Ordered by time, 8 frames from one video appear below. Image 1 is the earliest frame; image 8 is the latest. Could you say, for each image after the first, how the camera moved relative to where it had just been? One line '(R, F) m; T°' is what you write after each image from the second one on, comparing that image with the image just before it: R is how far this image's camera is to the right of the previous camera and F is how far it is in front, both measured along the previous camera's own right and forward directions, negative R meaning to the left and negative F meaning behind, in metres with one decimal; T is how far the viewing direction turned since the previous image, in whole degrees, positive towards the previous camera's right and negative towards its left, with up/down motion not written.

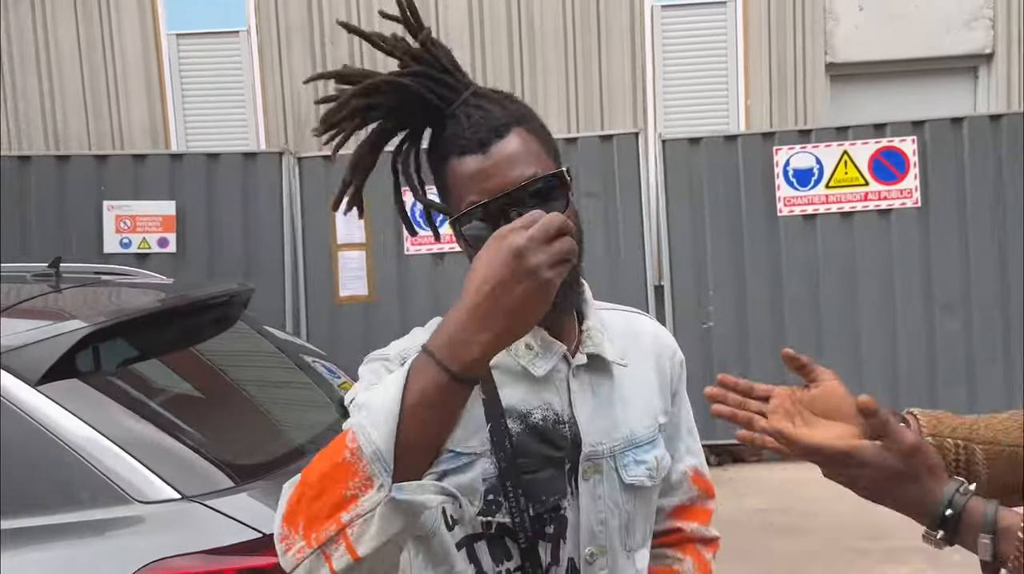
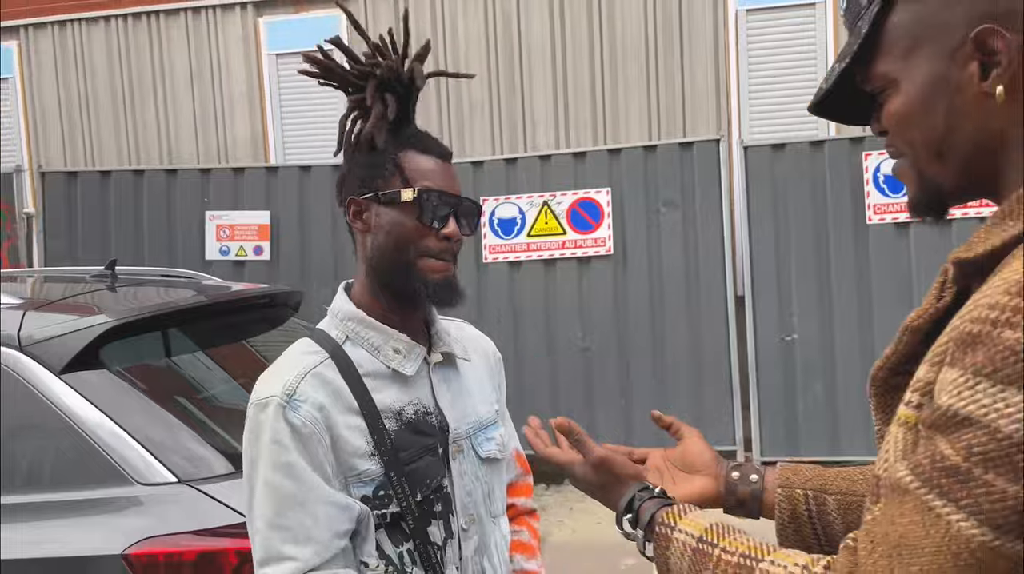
(+0.3, 0.0) m; -8°
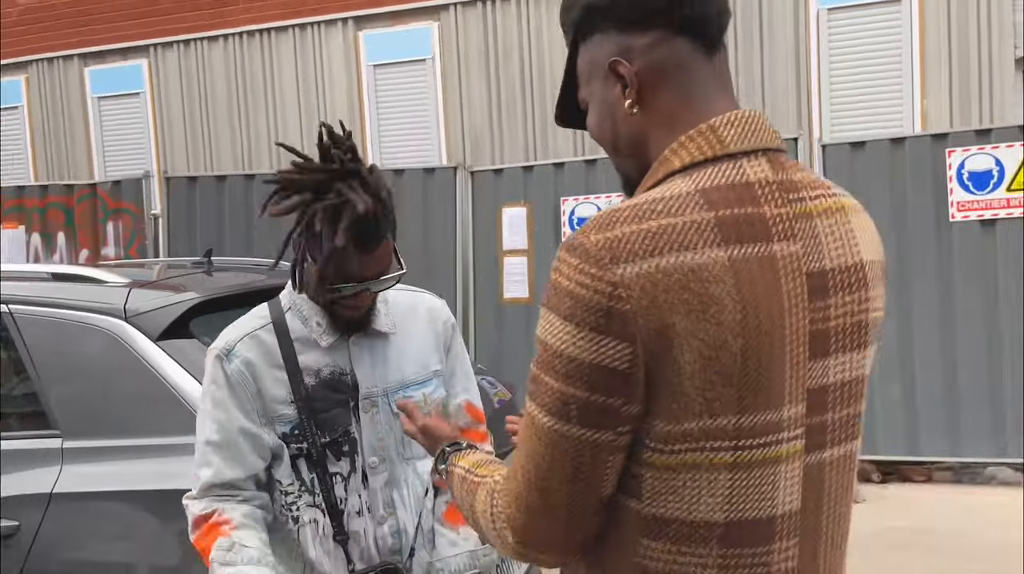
(+0.2, -0.2) m; -8°
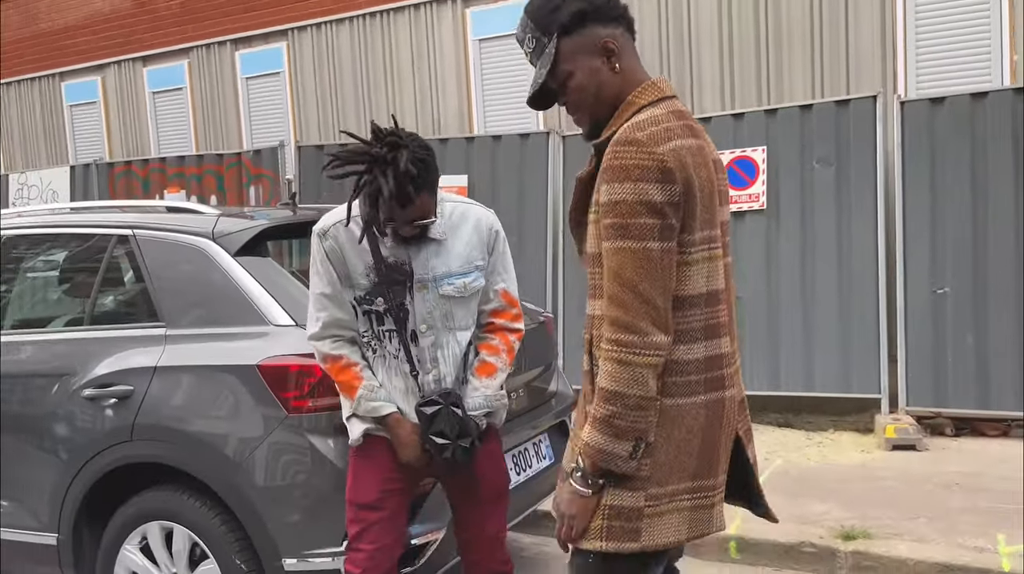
(+0.5, -0.4) m; -10°
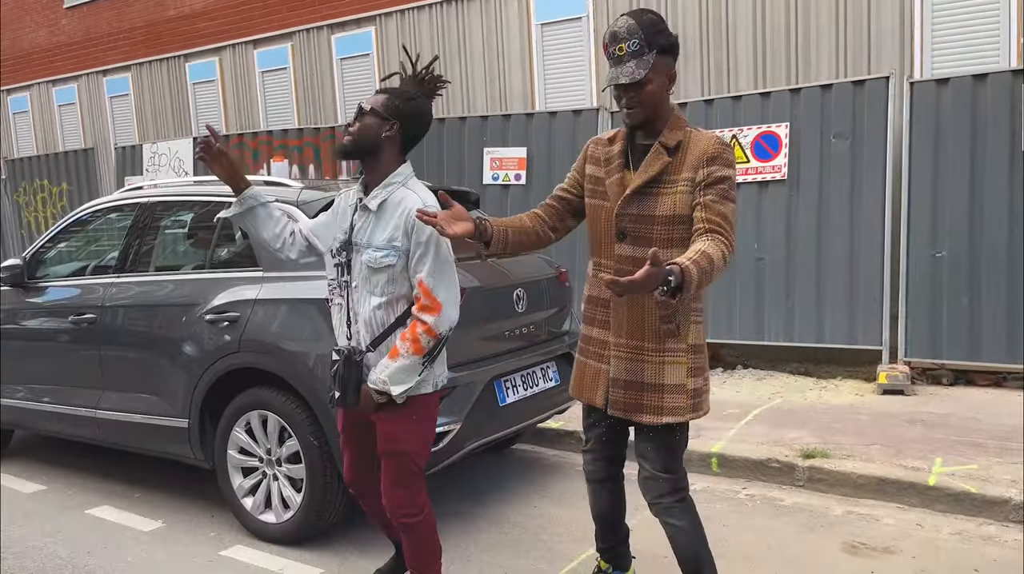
(+0.4, -0.8) m; -7°
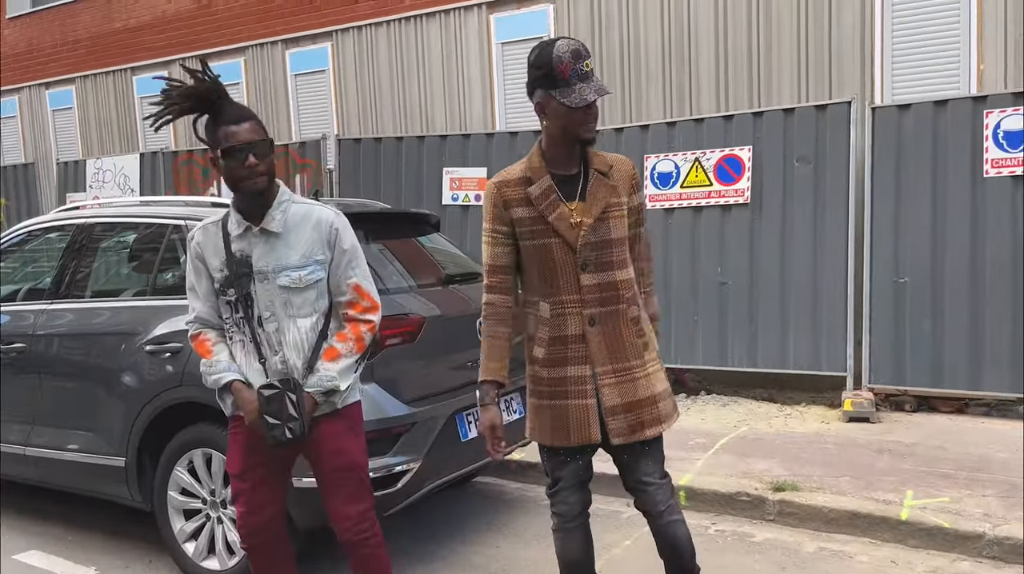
(0.0, +0.2) m; +3°
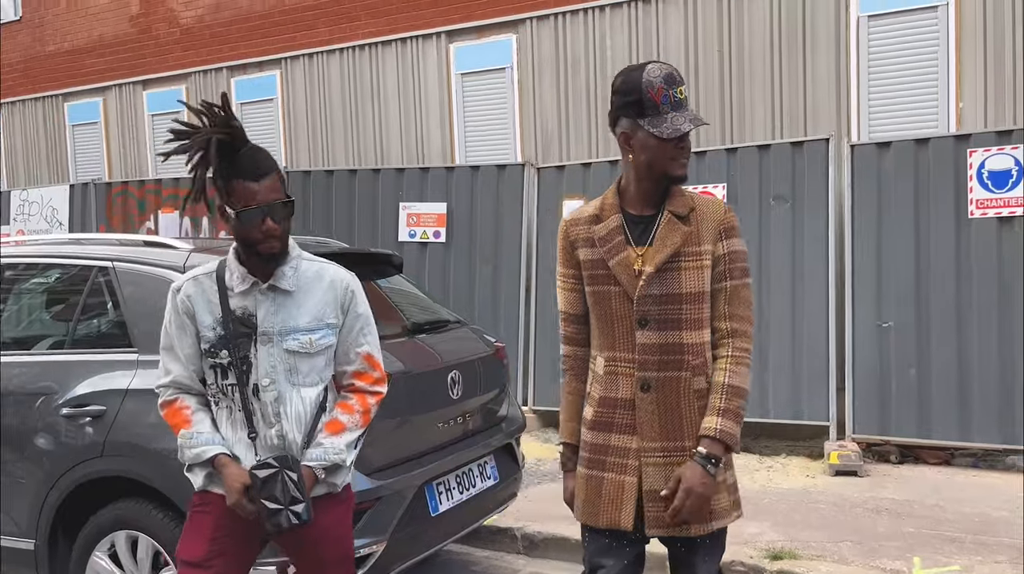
(-0.1, +0.4) m; +4°
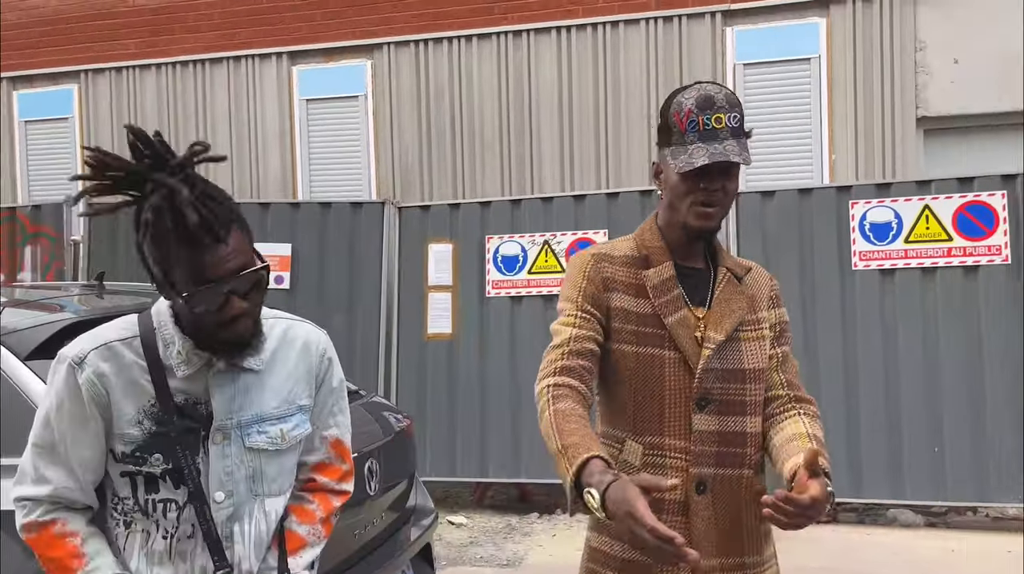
(-0.4, +0.7) m; +14°
